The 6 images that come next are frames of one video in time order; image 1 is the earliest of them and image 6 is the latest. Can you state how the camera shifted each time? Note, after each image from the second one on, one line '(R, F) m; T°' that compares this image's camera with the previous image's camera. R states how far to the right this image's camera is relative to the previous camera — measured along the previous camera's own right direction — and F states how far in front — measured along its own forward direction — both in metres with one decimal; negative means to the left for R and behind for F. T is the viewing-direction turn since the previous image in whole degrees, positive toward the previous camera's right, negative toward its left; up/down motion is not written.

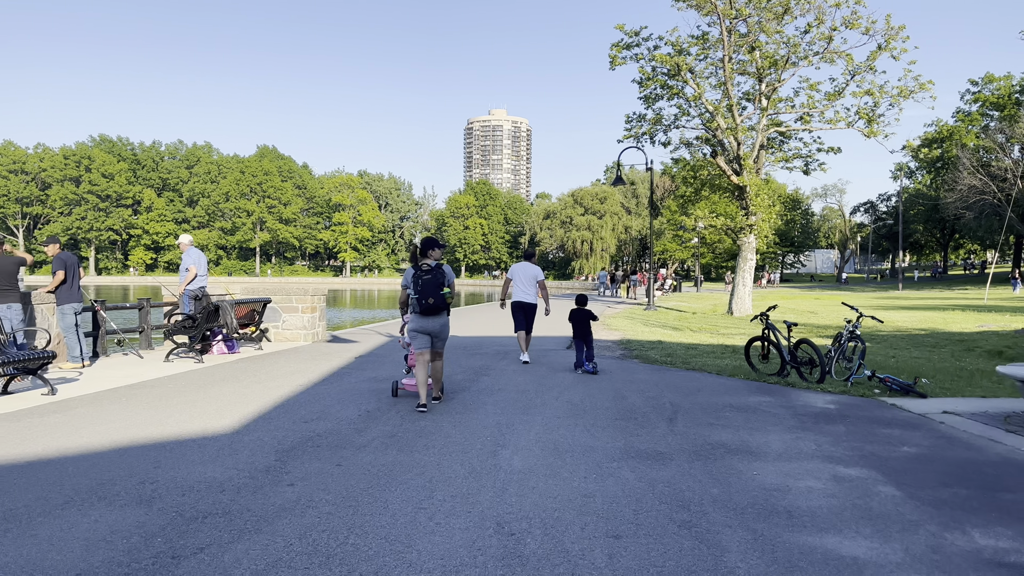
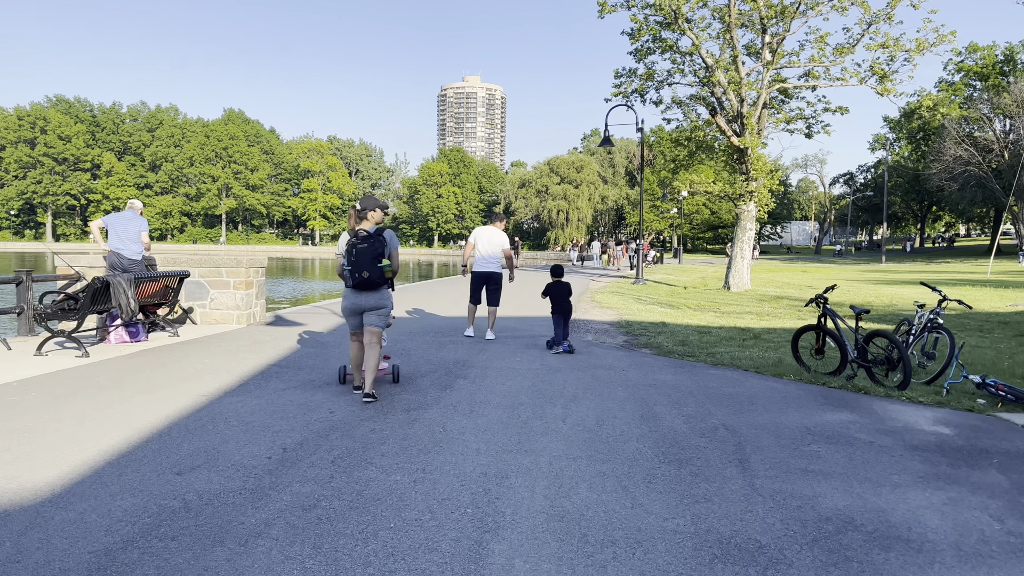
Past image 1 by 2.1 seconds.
(-0.1, +2.2) m; +2°
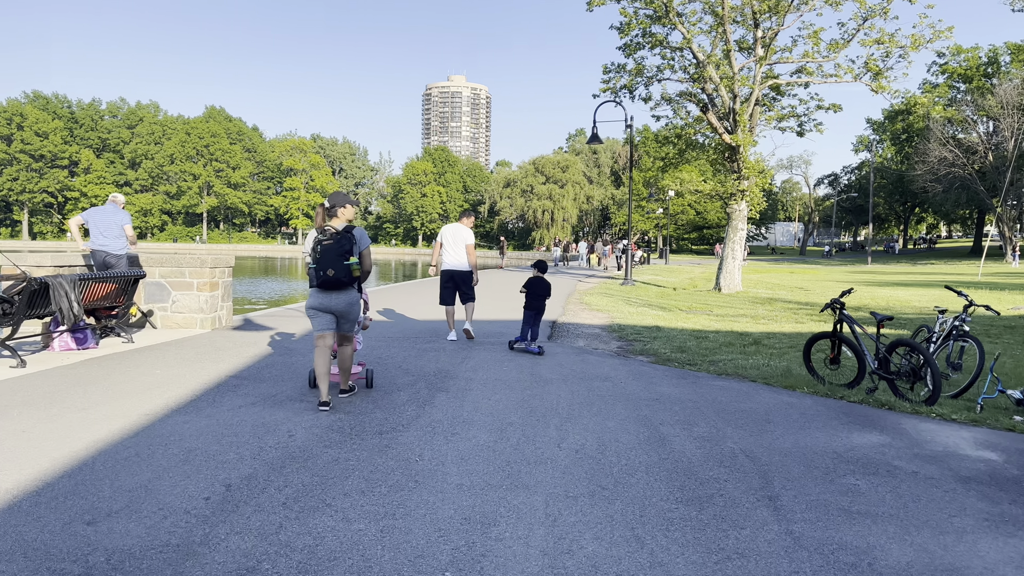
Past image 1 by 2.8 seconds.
(0.0, +0.7) m; +1°
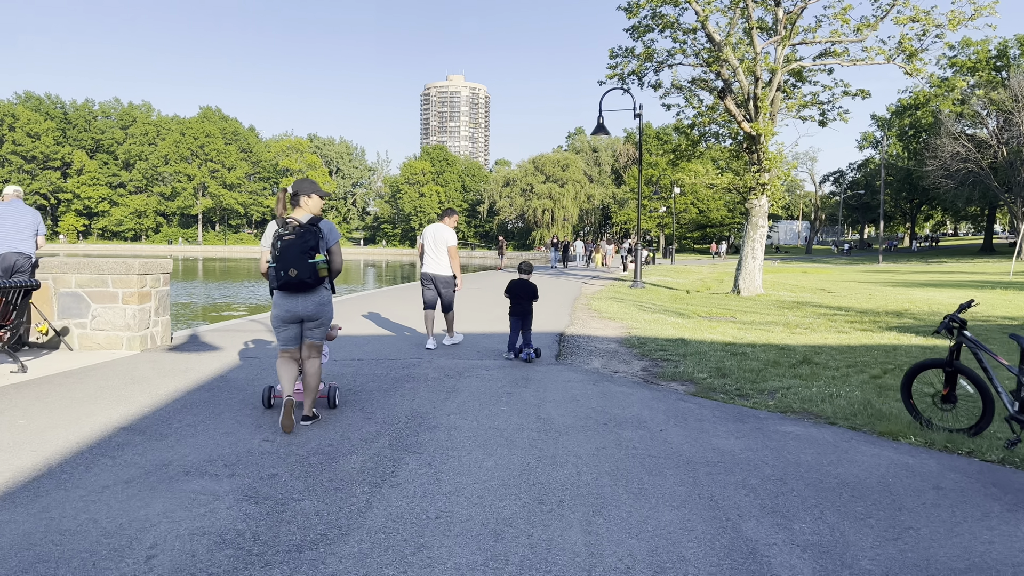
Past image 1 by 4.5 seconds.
(0.0, +1.8) m; 0°
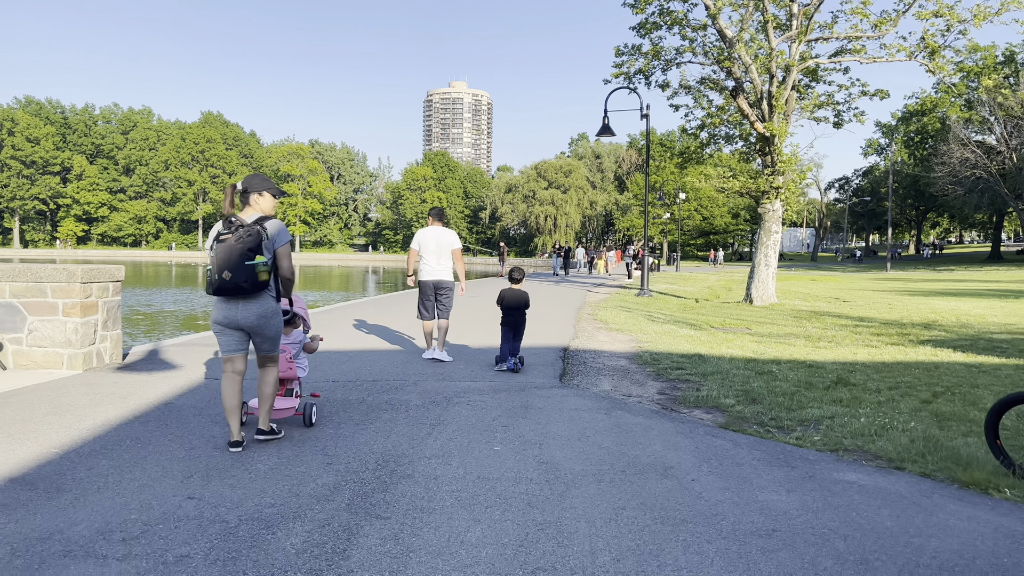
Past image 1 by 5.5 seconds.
(0.0, +1.0) m; 0°
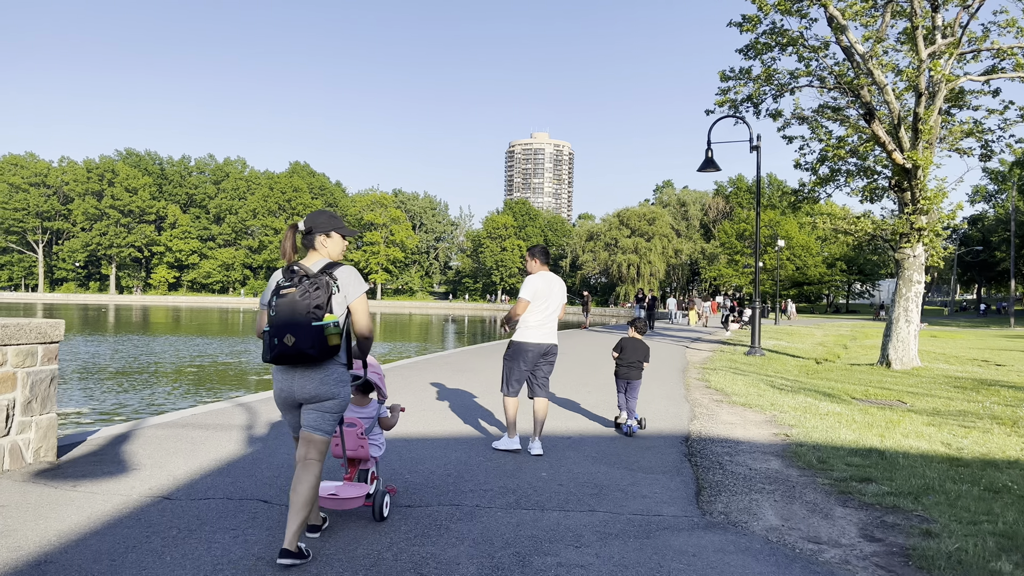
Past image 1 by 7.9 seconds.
(-0.2, +2.4) m; -6°
